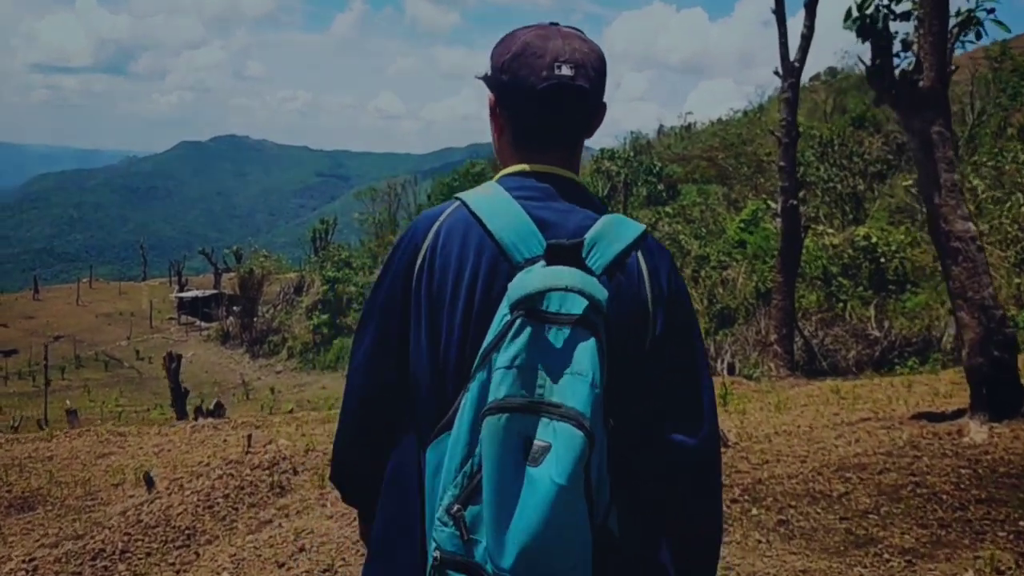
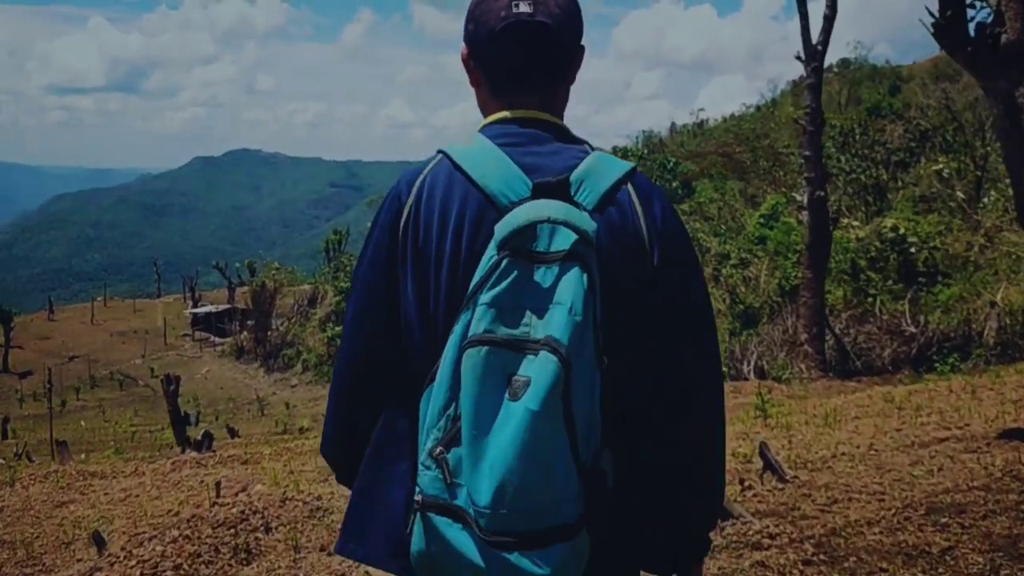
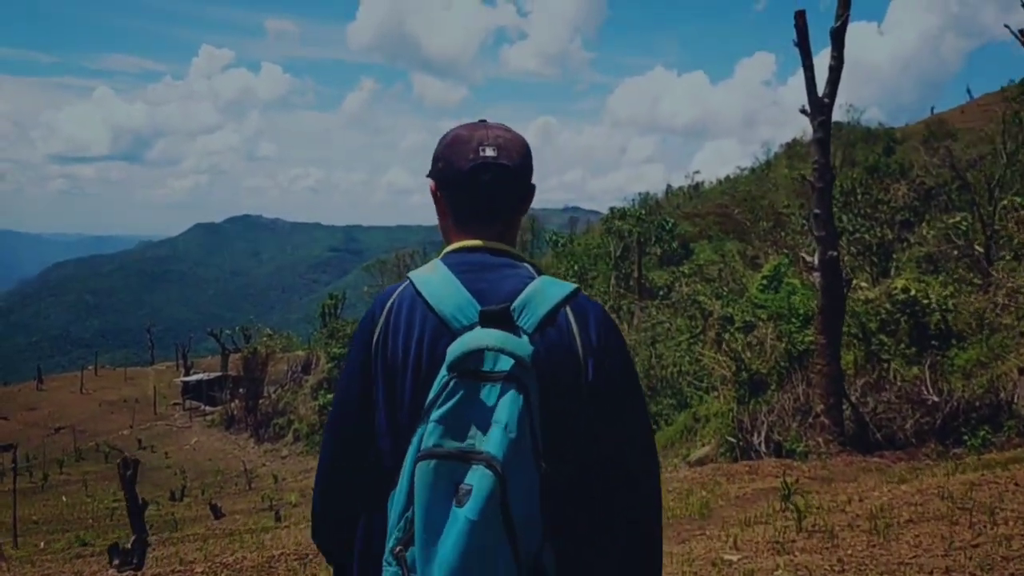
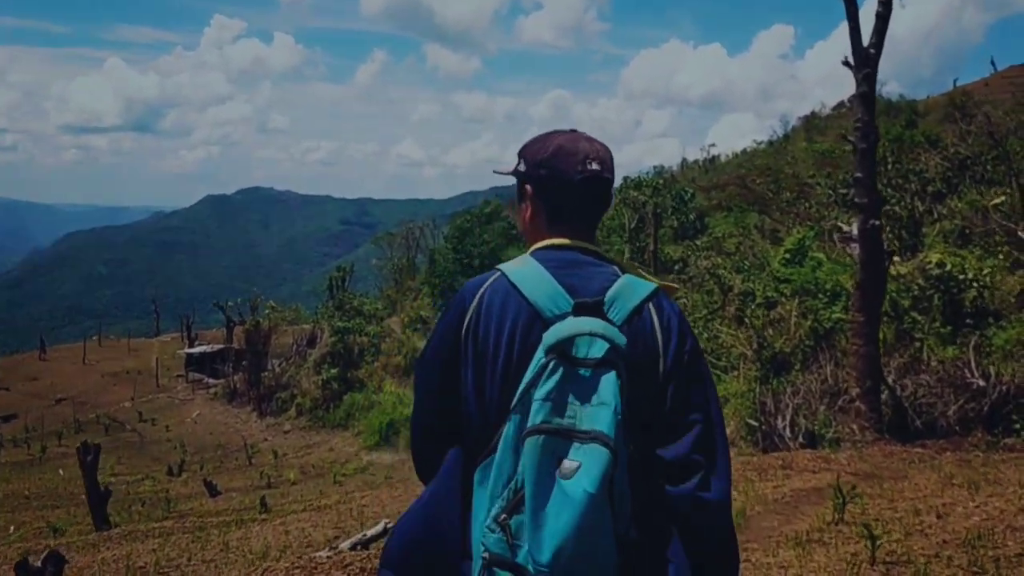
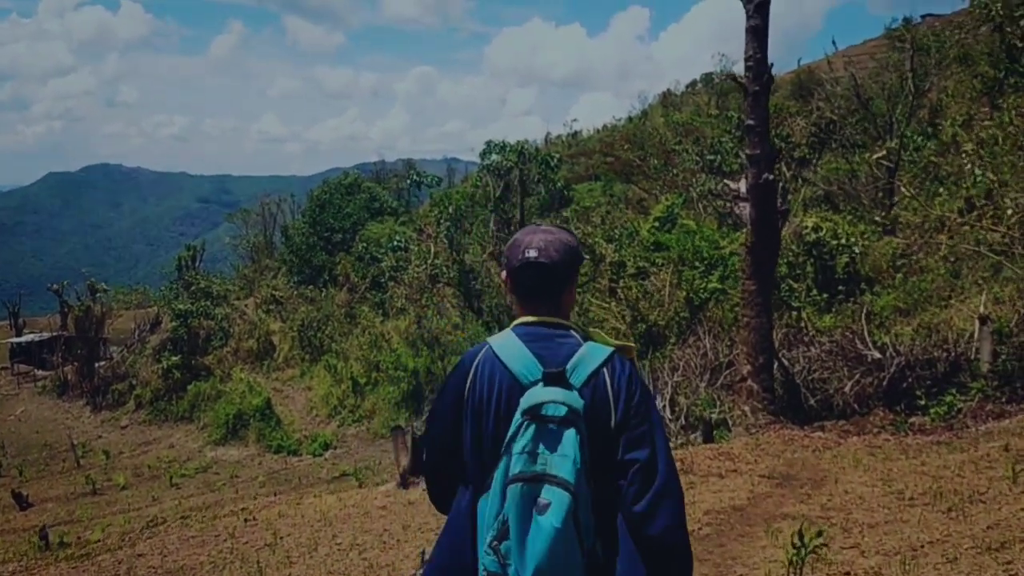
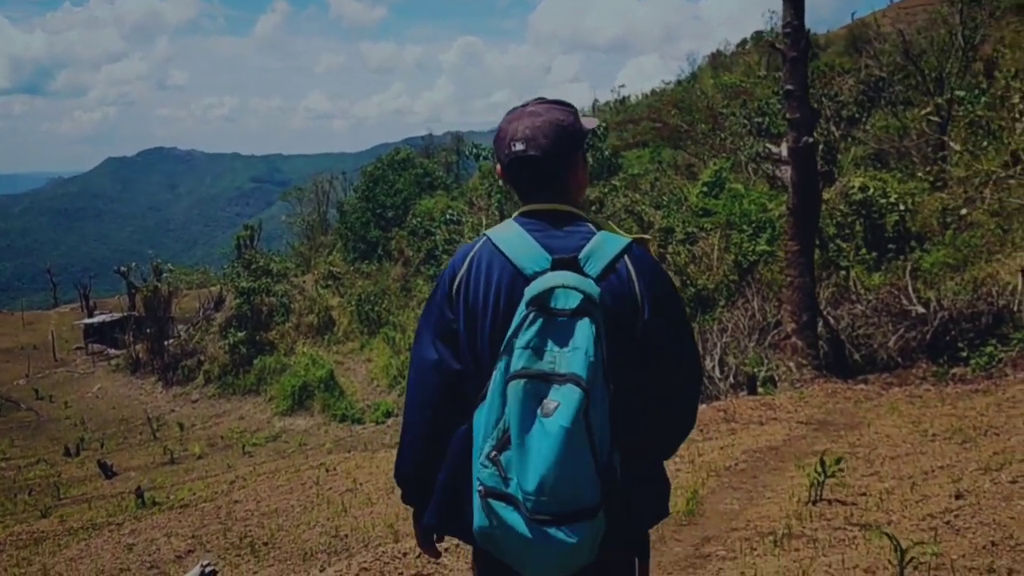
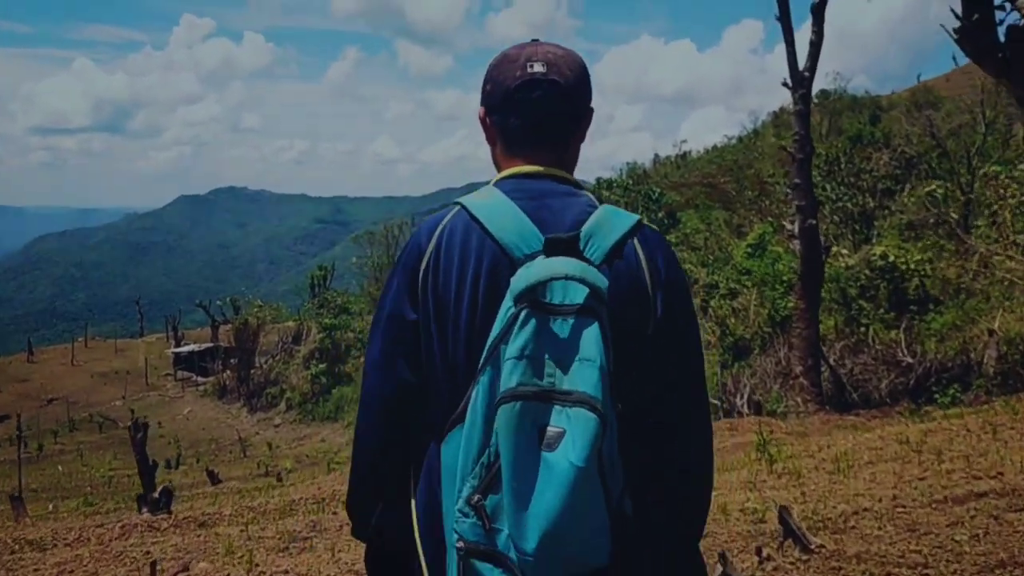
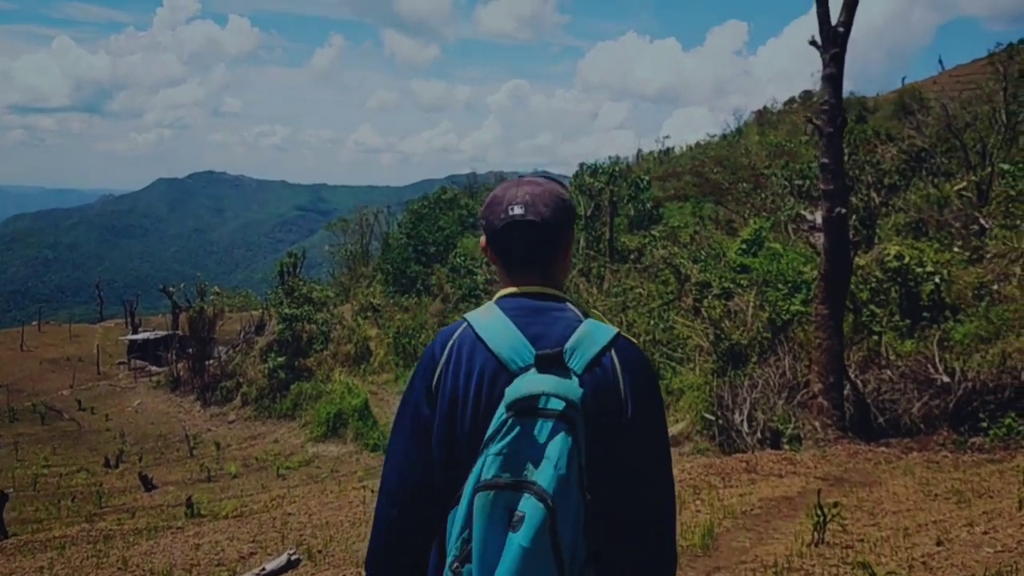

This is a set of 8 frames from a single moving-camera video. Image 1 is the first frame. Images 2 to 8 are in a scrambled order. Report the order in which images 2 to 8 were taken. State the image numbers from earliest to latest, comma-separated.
2, 7, 3, 4, 8, 6, 5
